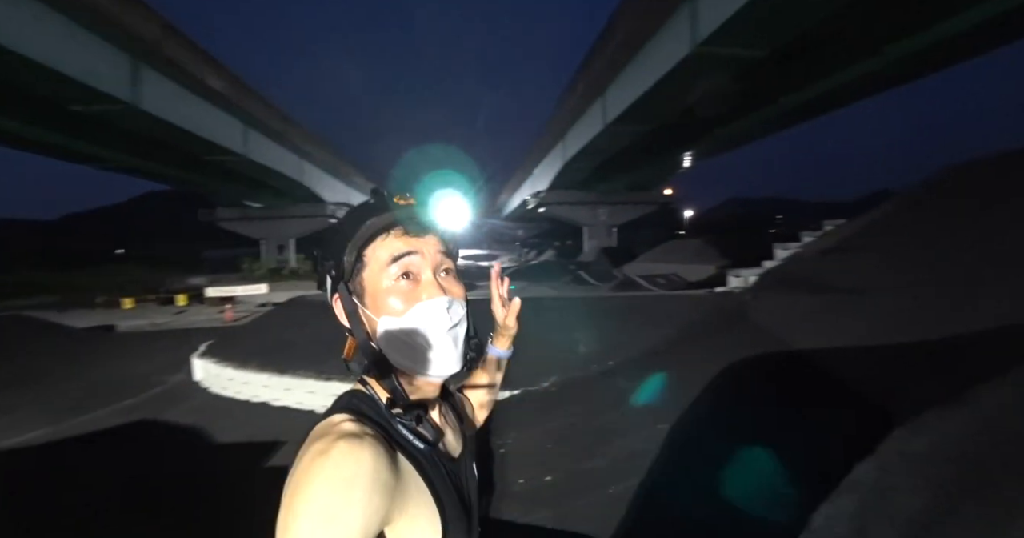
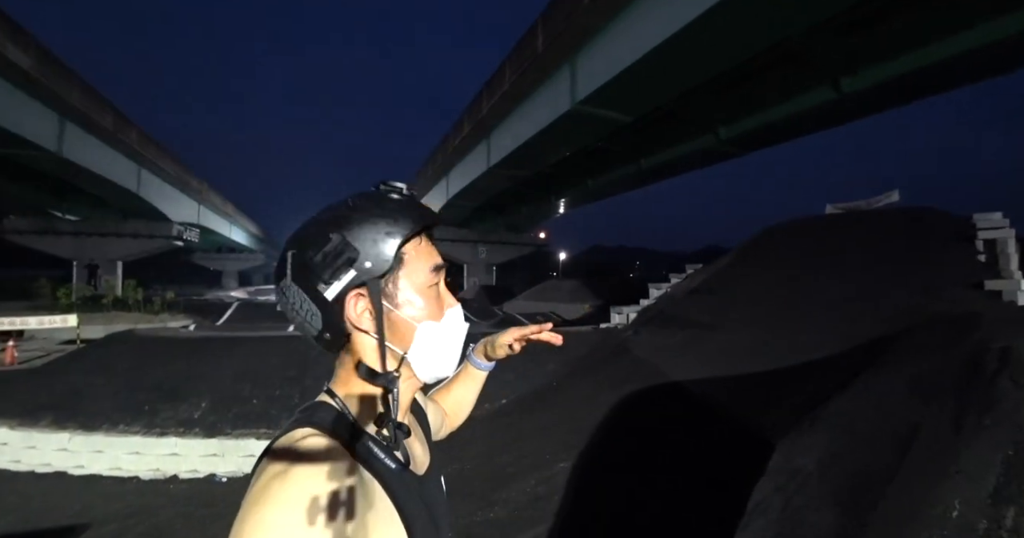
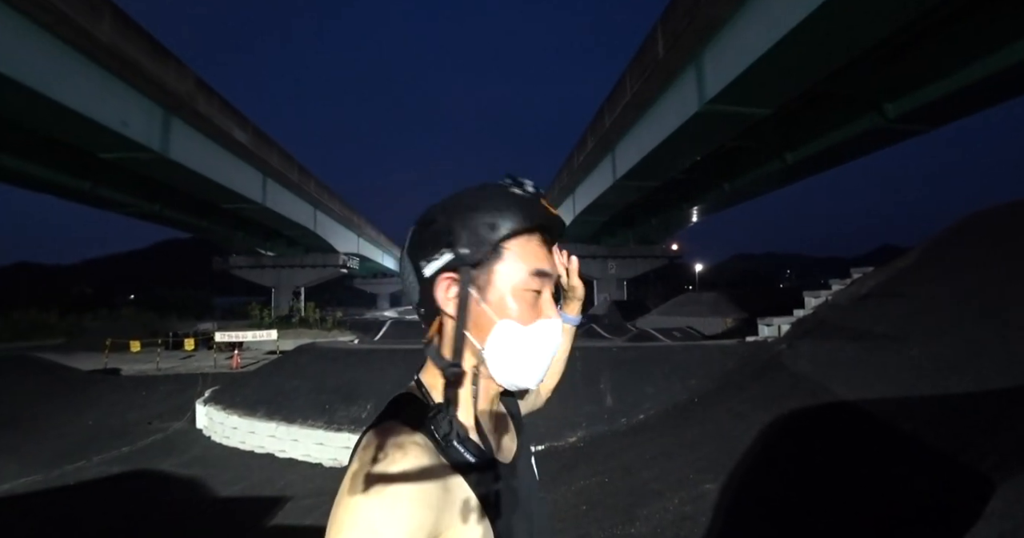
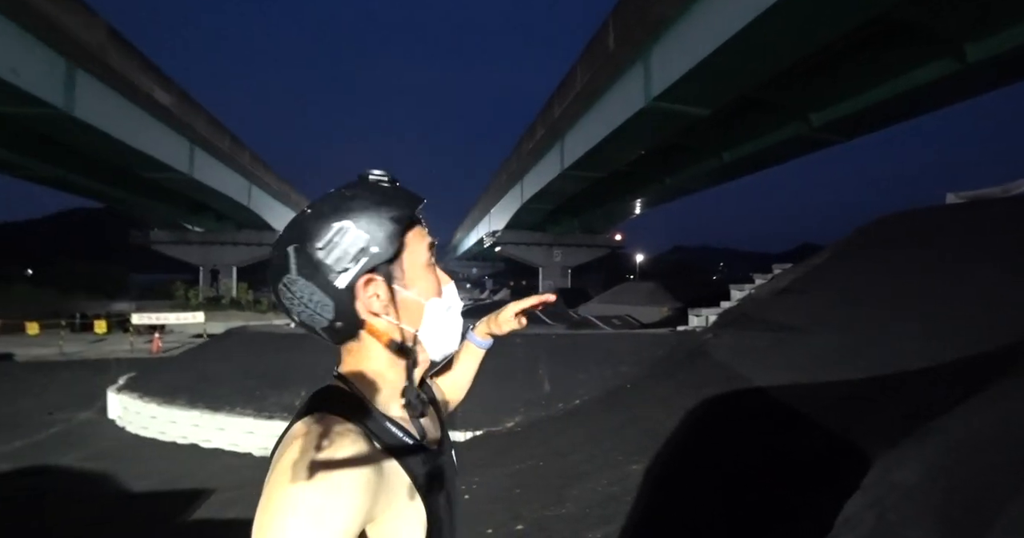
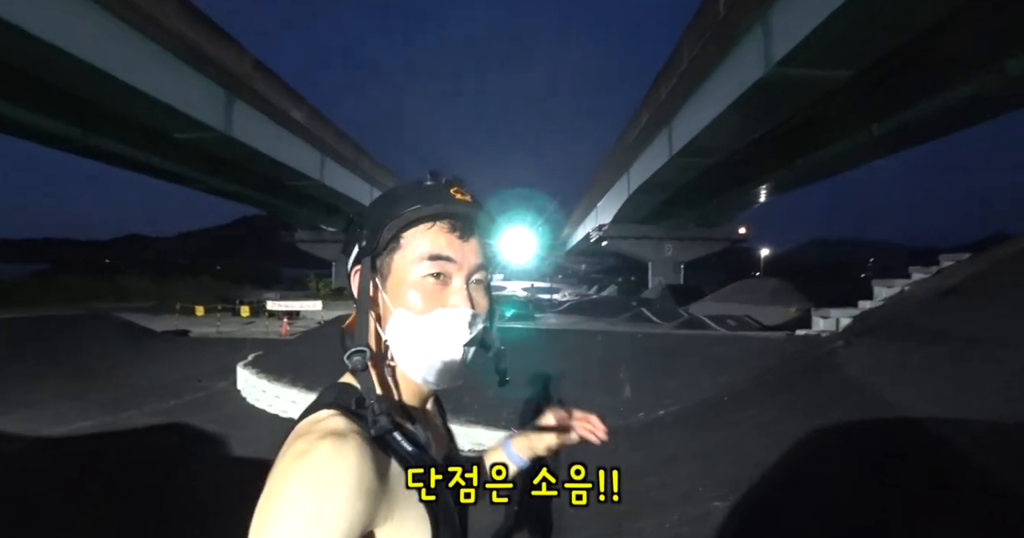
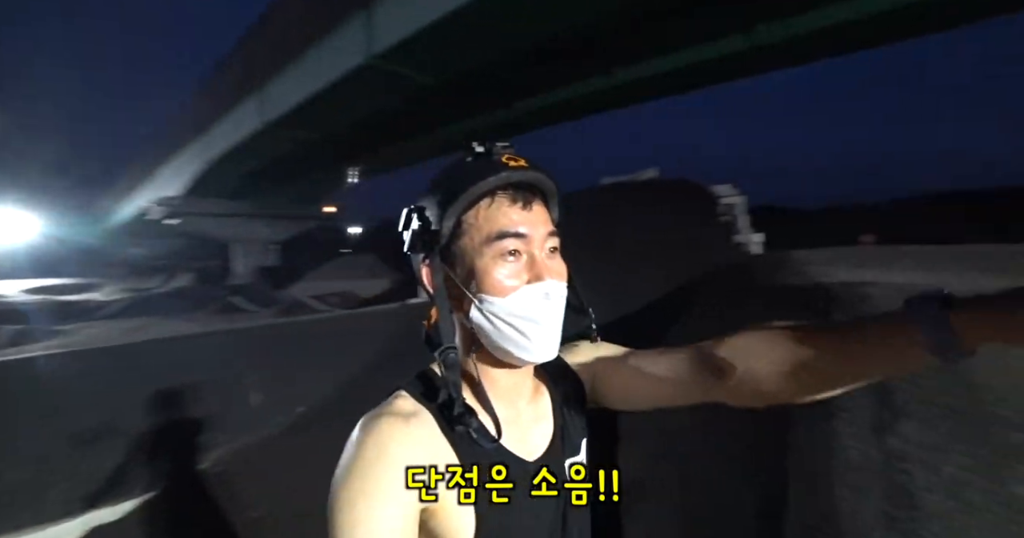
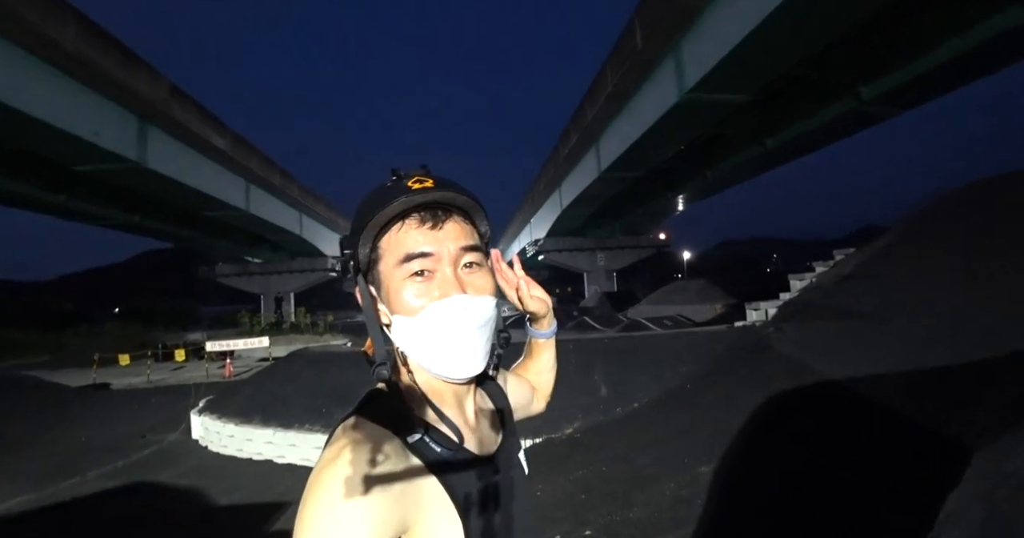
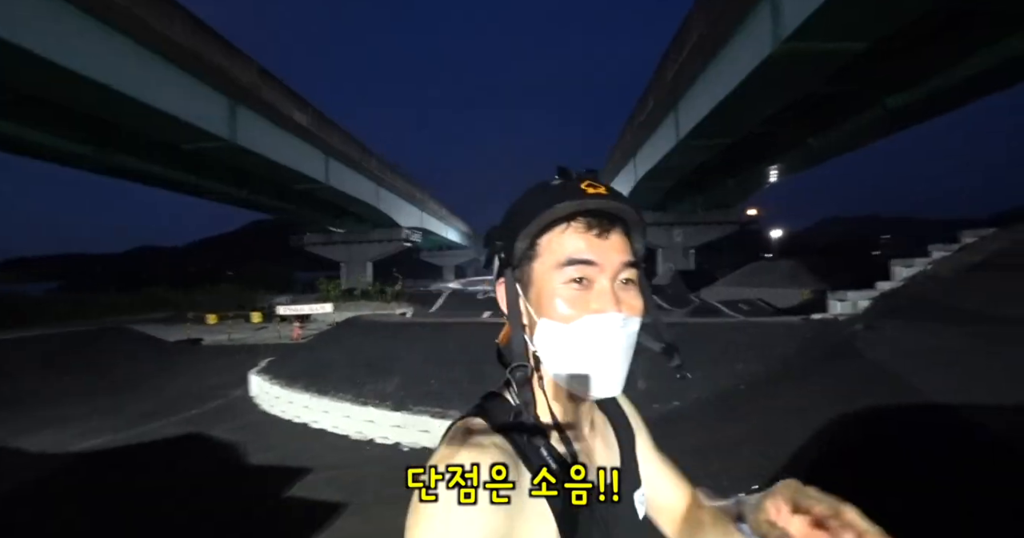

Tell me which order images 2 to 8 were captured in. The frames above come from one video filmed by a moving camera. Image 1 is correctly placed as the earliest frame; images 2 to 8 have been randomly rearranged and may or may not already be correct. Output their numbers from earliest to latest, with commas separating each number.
2, 4, 7, 3, 5, 8, 6
